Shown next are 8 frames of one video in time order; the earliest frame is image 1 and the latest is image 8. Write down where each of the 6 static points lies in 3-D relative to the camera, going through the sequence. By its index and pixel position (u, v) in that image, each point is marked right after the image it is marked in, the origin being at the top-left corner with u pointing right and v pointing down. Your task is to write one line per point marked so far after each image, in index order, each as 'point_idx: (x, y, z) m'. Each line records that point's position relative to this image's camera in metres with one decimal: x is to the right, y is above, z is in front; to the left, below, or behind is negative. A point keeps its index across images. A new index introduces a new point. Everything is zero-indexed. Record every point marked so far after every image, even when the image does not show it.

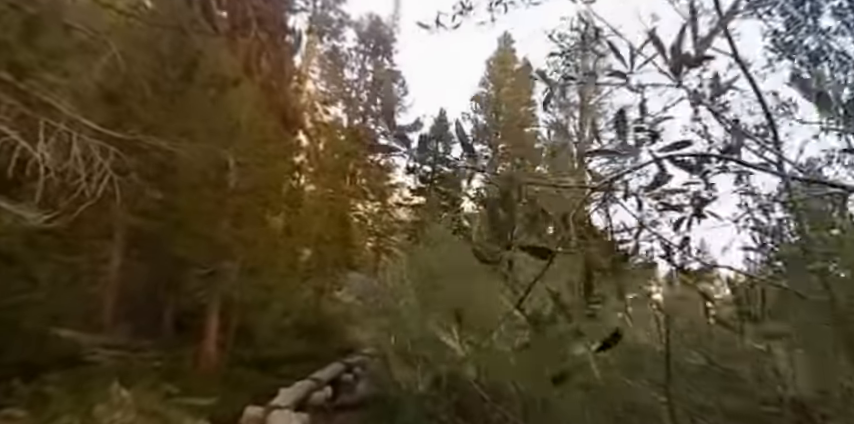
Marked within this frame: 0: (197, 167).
0: (-2.9, +0.5, +6.2) m
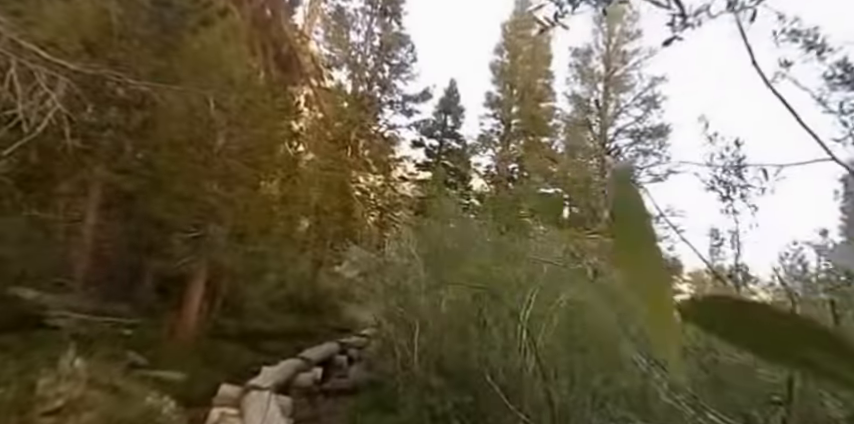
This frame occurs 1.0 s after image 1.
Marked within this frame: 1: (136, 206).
0: (-2.7, +1.0, +5.6) m
1: (-3.5, +0.1, +6.2) m
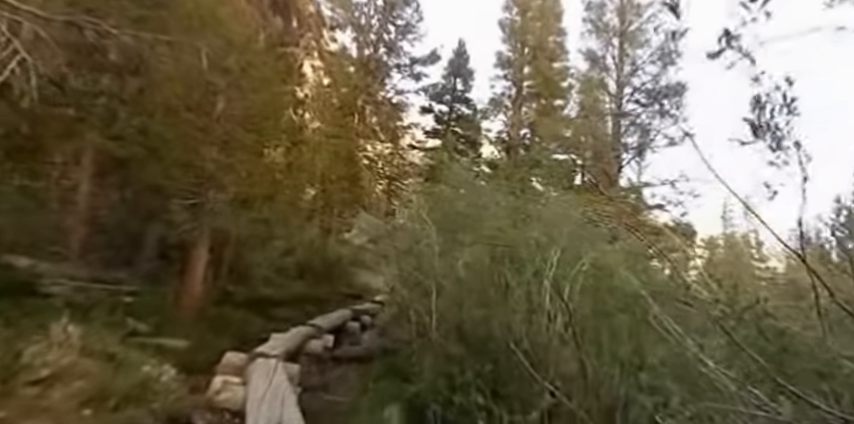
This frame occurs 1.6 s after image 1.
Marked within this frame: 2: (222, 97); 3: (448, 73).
0: (-2.6, +1.4, +5.3) m
1: (-3.4, +0.5, +5.9) m
2: (-2.3, +1.4, +5.7) m
3: (+0.6, +4.3, +15.5) m
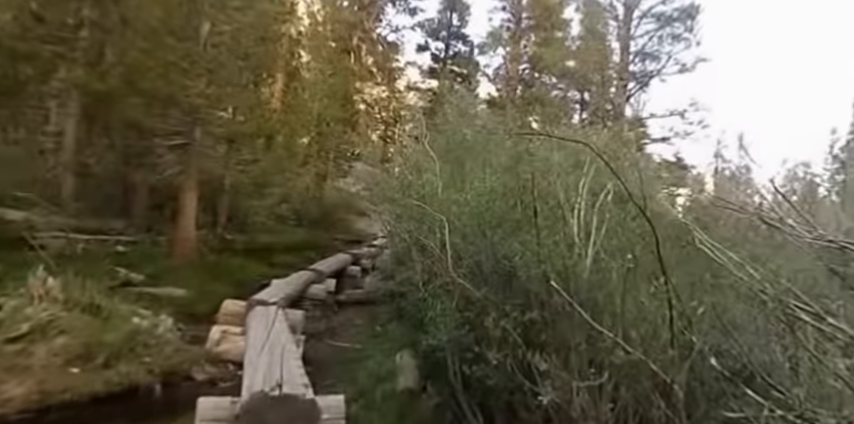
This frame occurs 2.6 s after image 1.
0: (-2.6, +1.9, +4.8) m
1: (-3.4, +1.1, +5.6) m
2: (-2.3, +2.0, +5.2) m
3: (+0.5, +6.0, +14.6) m
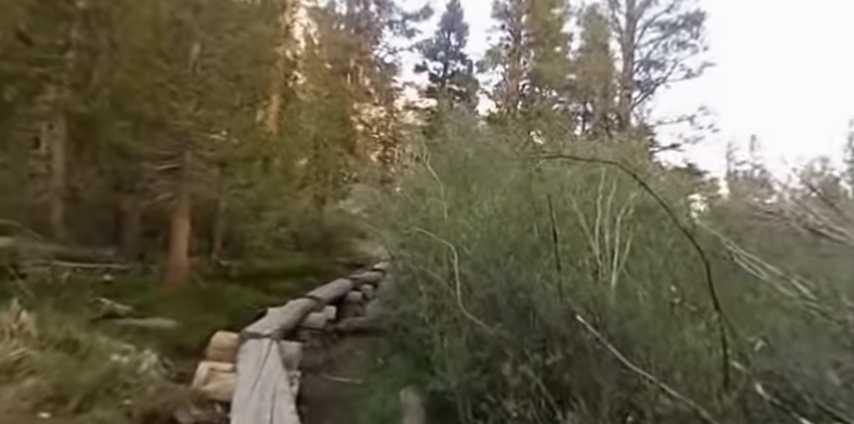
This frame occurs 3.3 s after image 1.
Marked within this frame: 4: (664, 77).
0: (-2.6, +1.7, +4.7) m
1: (-3.4, +0.8, +5.4) m
2: (-2.3, +1.7, +5.1) m
3: (+0.4, +5.4, +14.7) m
4: (+4.5, +2.5, +9.3) m
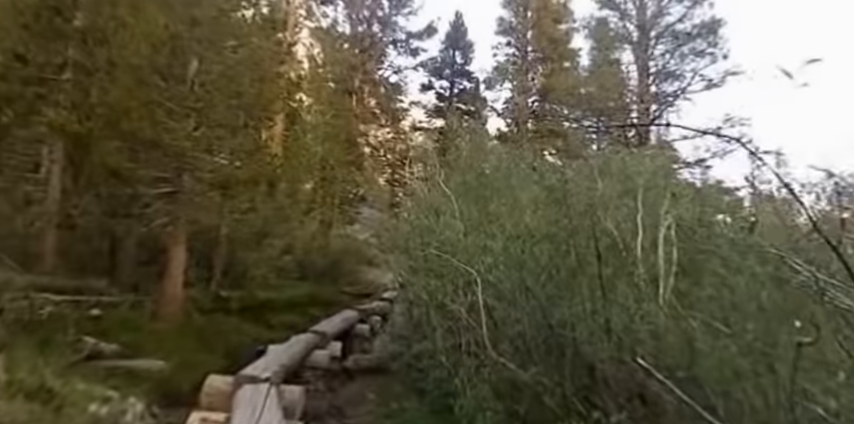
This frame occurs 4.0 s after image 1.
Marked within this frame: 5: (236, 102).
0: (-2.6, +1.4, +4.5) m
1: (-3.3, +0.5, +5.2) m
2: (-2.2, +1.5, +4.9) m
3: (+0.5, +4.8, +14.6) m
4: (+4.6, +2.2, +9.0) m
5: (-2.0, +1.2, +5.2) m
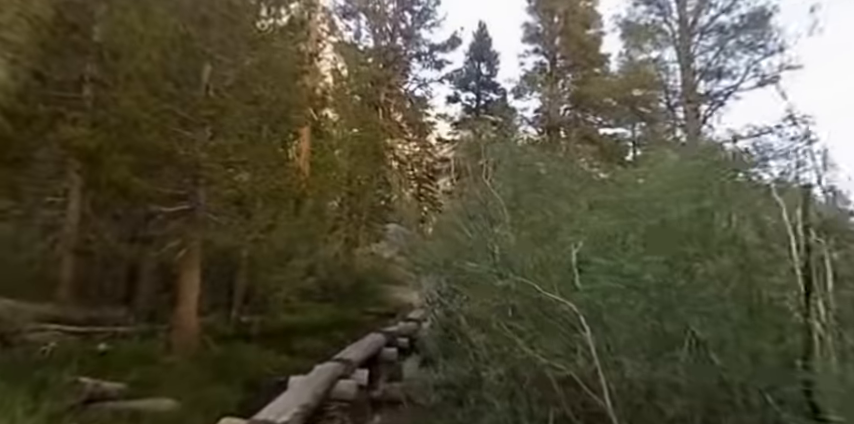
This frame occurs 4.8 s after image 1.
0: (-2.3, +1.3, +4.2) m
1: (-3.0, +0.3, +4.9) m
2: (-2.0, +1.3, +4.6) m
3: (+1.2, +4.4, +14.2) m
4: (+5.0, +2.1, +8.5) m
5: (-1.7, +1.0, +4.9) m
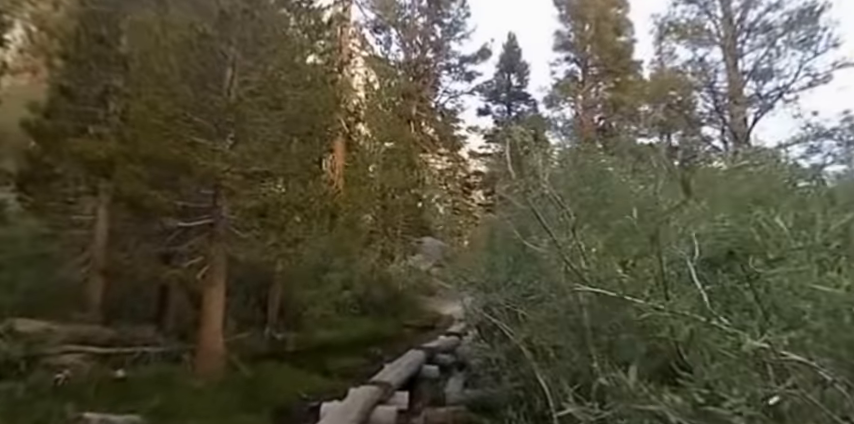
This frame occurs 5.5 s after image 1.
0: (-2.0, +1.1, +4.0) m
1: (-2.6, +0.1, +4.7) m
2: (-1.6, +1.2, +4.4) m
3: (+2.0, +4.0, +13.9) m
4: (+5.5, +2.0, +7.9) m
5: (-1.4, +0.8, +4.7) m
